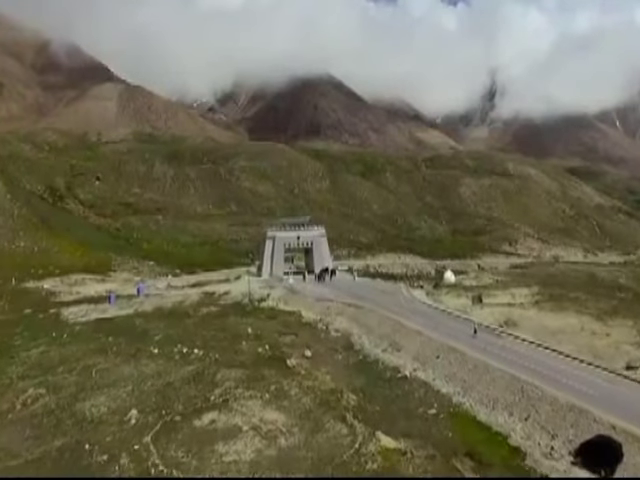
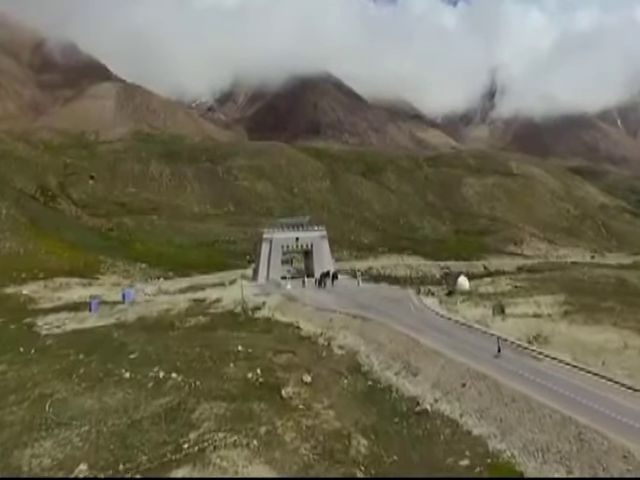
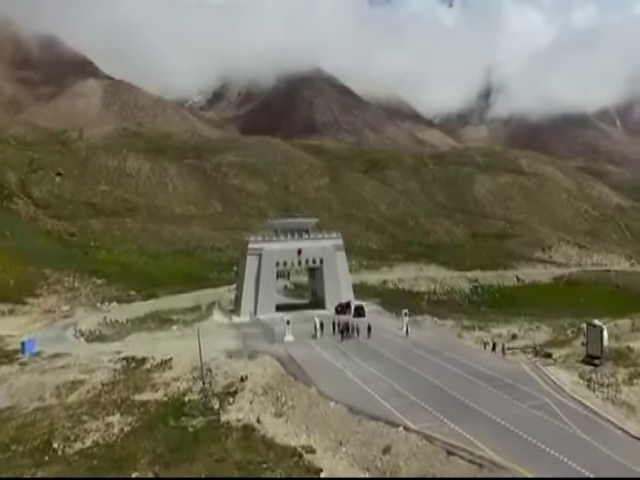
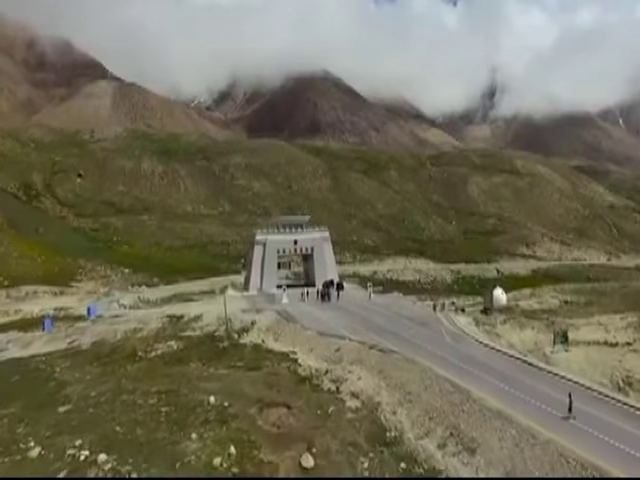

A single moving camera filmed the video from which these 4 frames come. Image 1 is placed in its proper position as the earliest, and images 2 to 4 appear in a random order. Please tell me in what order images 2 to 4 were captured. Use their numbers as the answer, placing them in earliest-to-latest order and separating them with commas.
2, 4, 3
